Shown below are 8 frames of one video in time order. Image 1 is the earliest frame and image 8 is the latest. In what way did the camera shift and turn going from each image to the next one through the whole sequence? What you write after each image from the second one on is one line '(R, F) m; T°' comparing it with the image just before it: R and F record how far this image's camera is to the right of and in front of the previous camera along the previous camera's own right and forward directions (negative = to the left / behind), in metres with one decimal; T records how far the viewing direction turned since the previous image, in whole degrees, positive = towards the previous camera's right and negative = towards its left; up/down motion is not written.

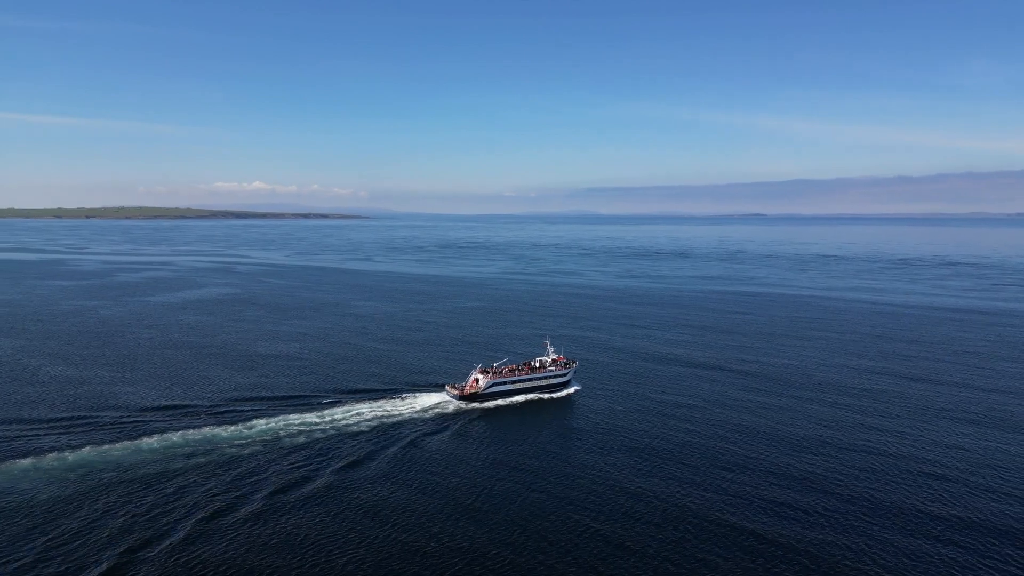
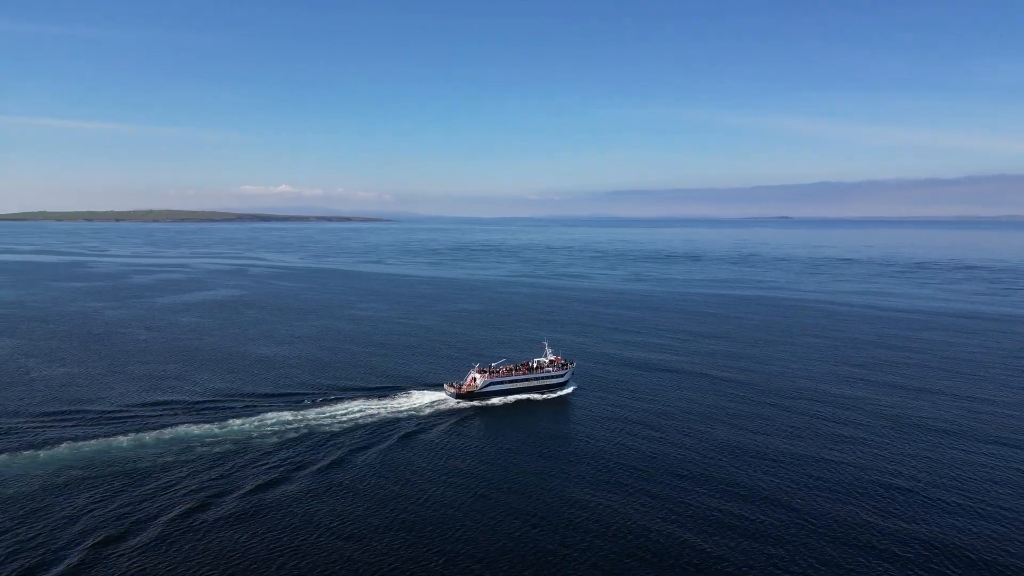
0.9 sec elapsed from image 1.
(+4.4, 0.0) m; -2°
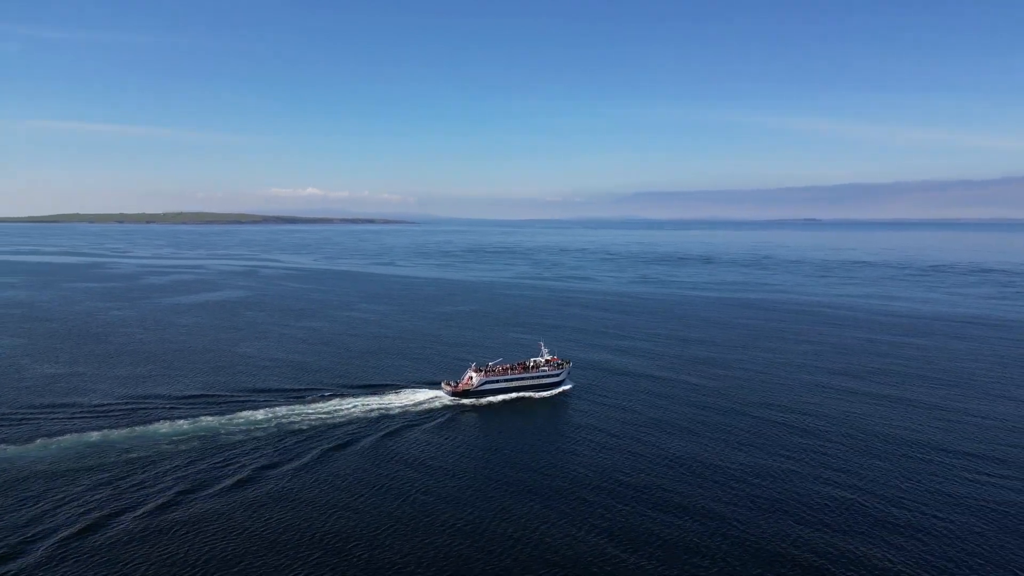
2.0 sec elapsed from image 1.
(+4.9, -0.1) m; -2°
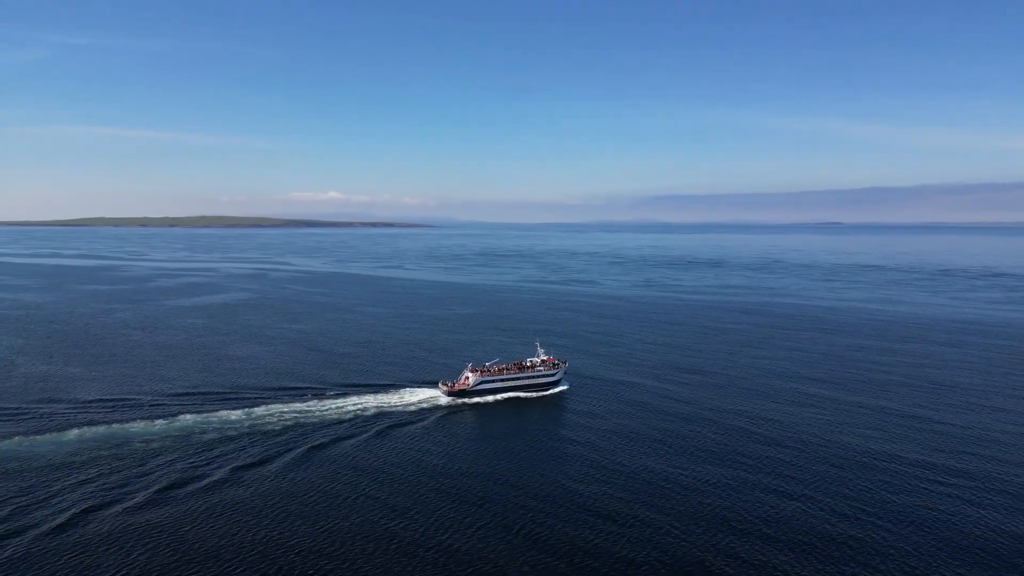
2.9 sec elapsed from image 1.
(+4.2, -0.4) m; -1°
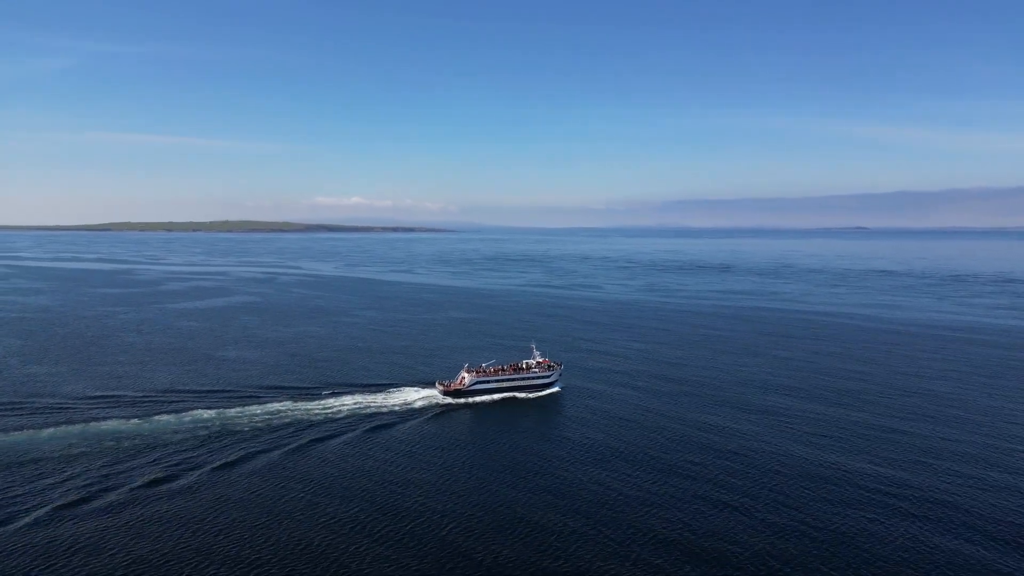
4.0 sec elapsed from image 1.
(+4.8, -0.4) m; -1°
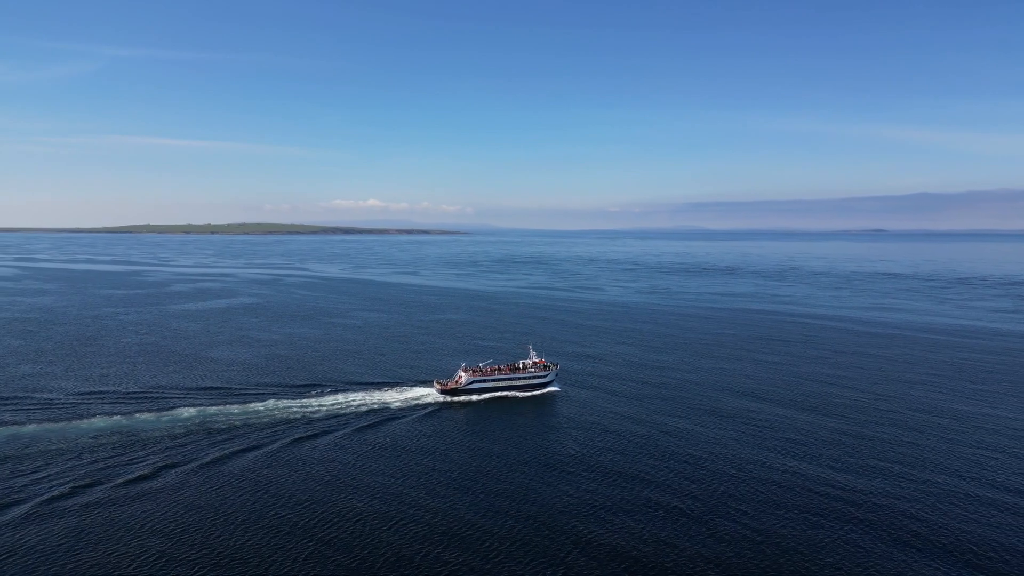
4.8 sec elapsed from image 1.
(+3.7, -0.6) m; -1°
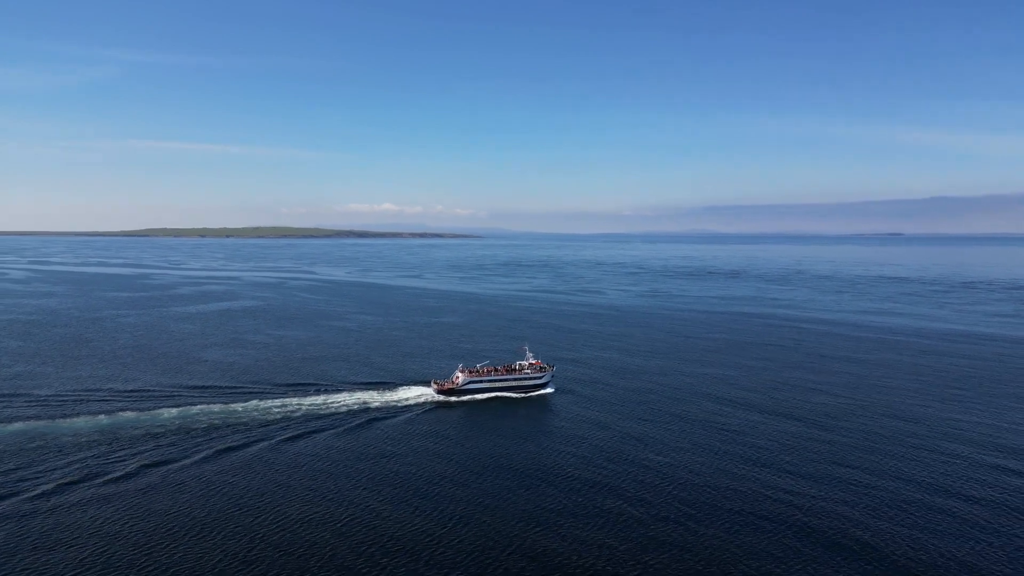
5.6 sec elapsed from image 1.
(+3.5, -0.6) m; -1°
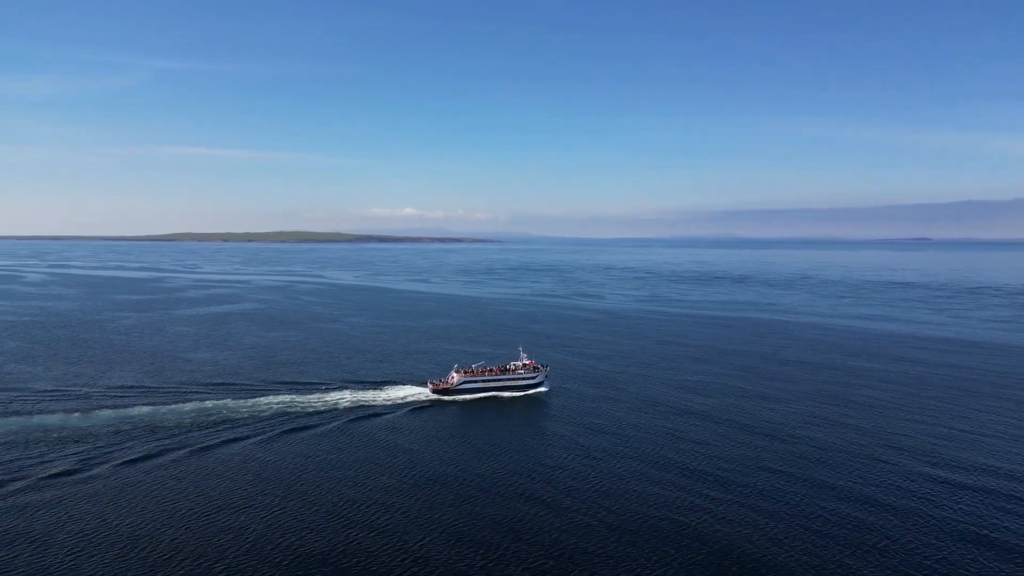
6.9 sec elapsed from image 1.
(+5.8, -1.1) m; -1°
